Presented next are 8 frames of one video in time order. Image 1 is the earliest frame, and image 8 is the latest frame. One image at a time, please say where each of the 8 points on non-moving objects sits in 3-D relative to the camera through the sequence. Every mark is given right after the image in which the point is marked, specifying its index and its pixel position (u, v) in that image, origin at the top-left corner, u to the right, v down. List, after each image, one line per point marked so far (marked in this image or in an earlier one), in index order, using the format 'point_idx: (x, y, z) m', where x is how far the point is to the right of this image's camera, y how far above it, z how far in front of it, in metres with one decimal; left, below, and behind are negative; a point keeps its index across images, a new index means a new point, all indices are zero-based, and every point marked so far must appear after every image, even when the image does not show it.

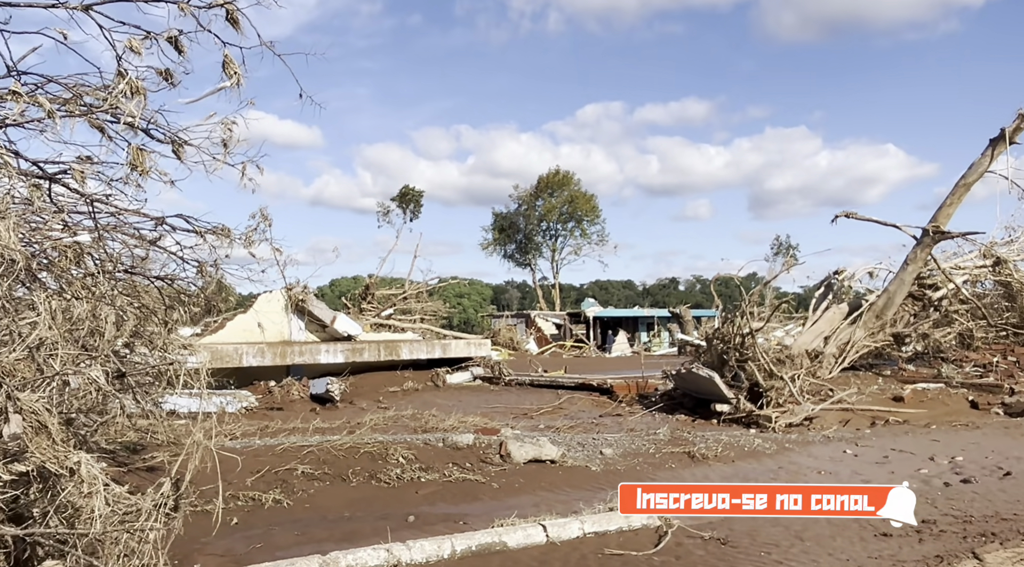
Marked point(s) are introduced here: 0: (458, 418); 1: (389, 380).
0: (-0.7, -1.7, +10.6) m
1: (-2.3, -1.8, +16.0) m
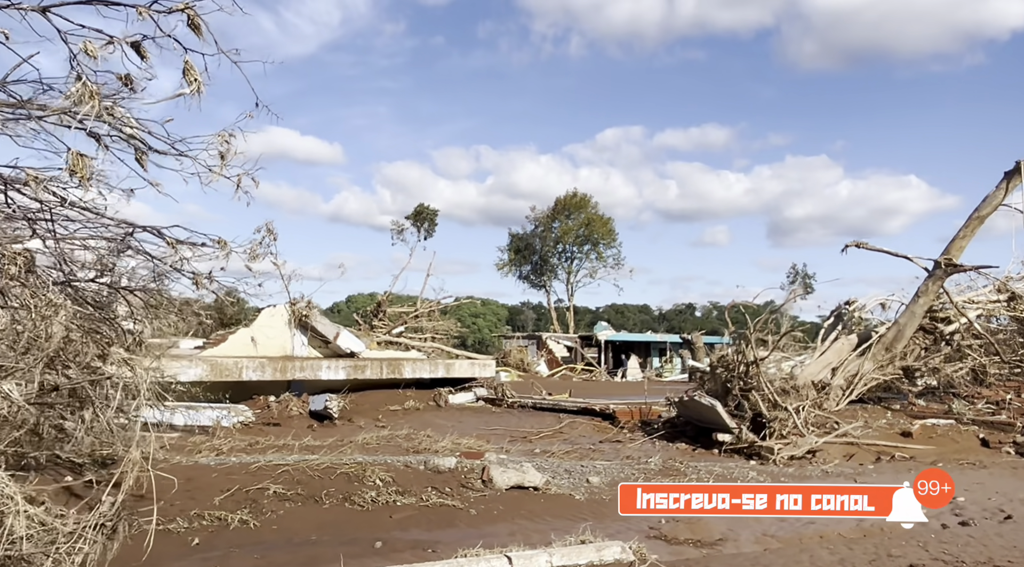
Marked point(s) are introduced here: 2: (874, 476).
0: (-0.8, -1.9, +10.4) m
1: (-2.2, -2.1, +15.9) m
2: (+3.4, -1.8, +8.2) m
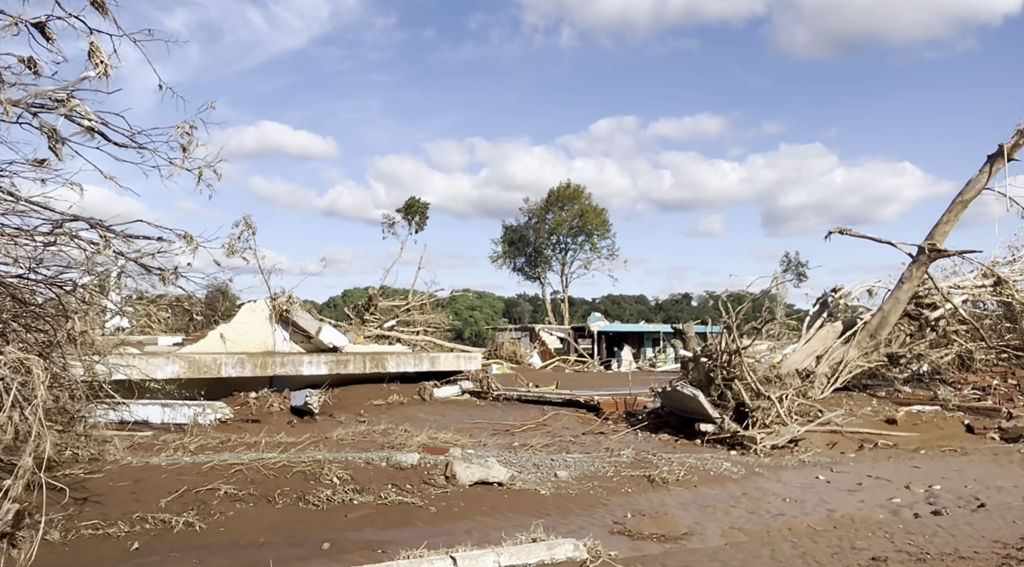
0: (-1.0, -1.8, +10.3) m
1: (-2.5, -2.0, +15.7) m
2: (+3.2, -1.7, +8.1) m
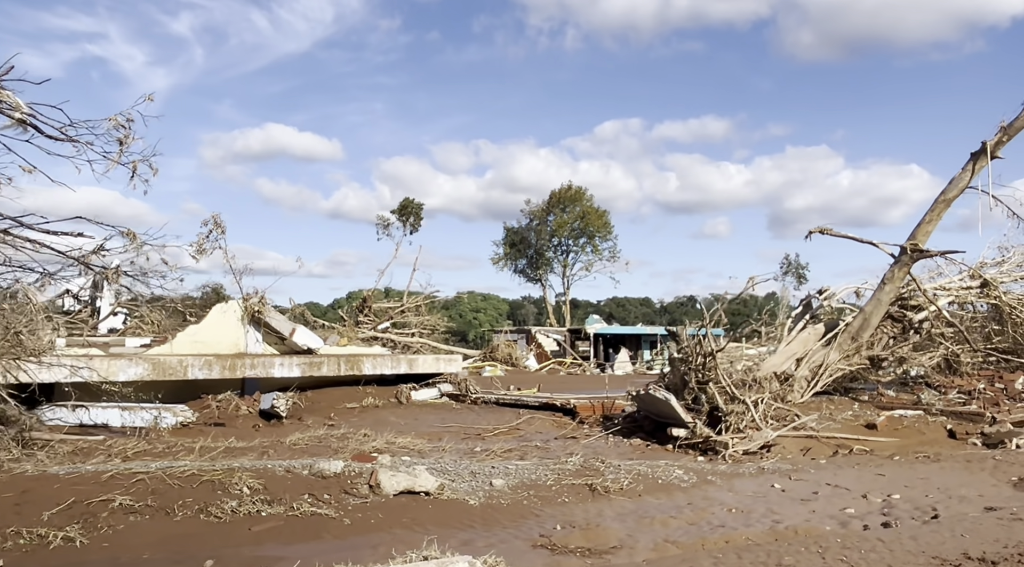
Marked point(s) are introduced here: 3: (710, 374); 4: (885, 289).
0: (-1.5, -1.8, +10.0) m
1: (-2.9, -2.0, +15.5) m
2: (+2.7, -1.7, +7.8) m
3: (+2.7, -1.2, +11.7) m
4: (+5.7, -0.1, +13.3) m
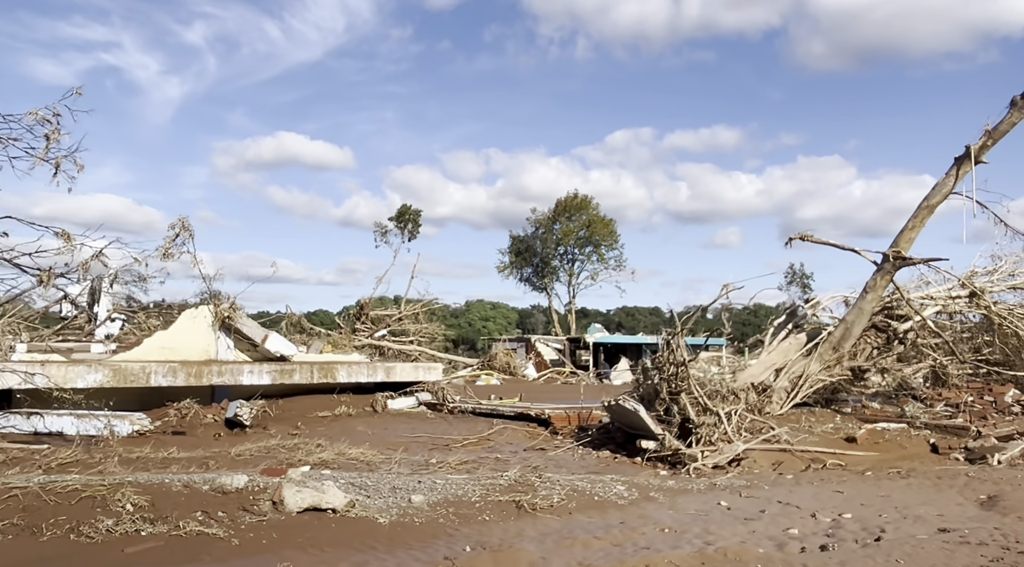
0: (-1.9, -1.9, +9.7) m
1: (-3.3, -2.1, +15.1) m
2: (+2.2, -1.8, +7.4) m
3: (+2.2, -1.3, +11.3) m
4: (+5.3, -0.2, +12.9) m
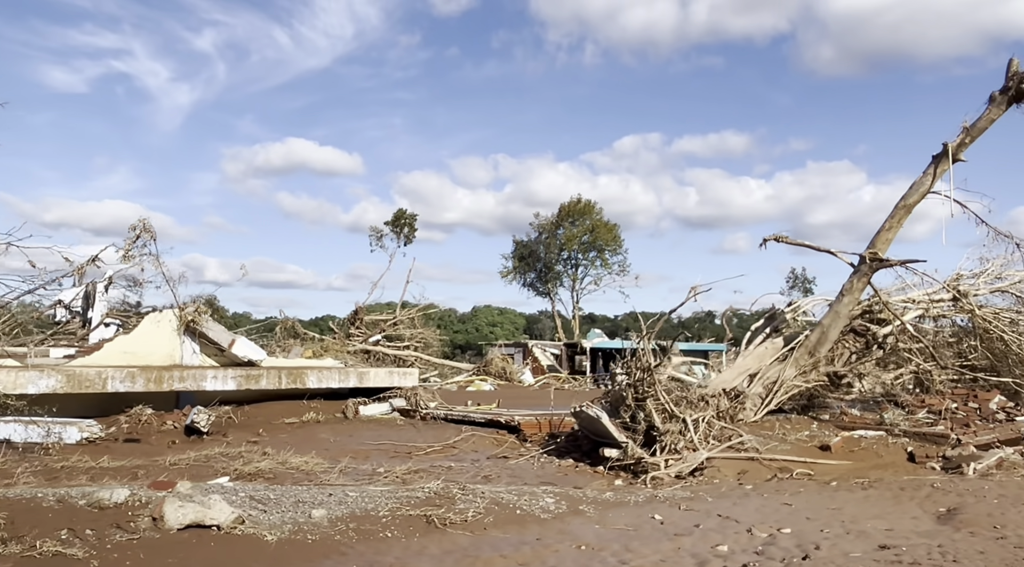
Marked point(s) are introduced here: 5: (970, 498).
0: (-2.4, -1.9, +9.3) m
1: (-3.8, -2.2, +14.8) m
2: (+1.7, -1.8, +7.1) m
3: (+1.7, -1.4, +11.0) m
4: (+4.8, -0.3, +12.5) m
5: (+3.9, -1.8, +7.4) m
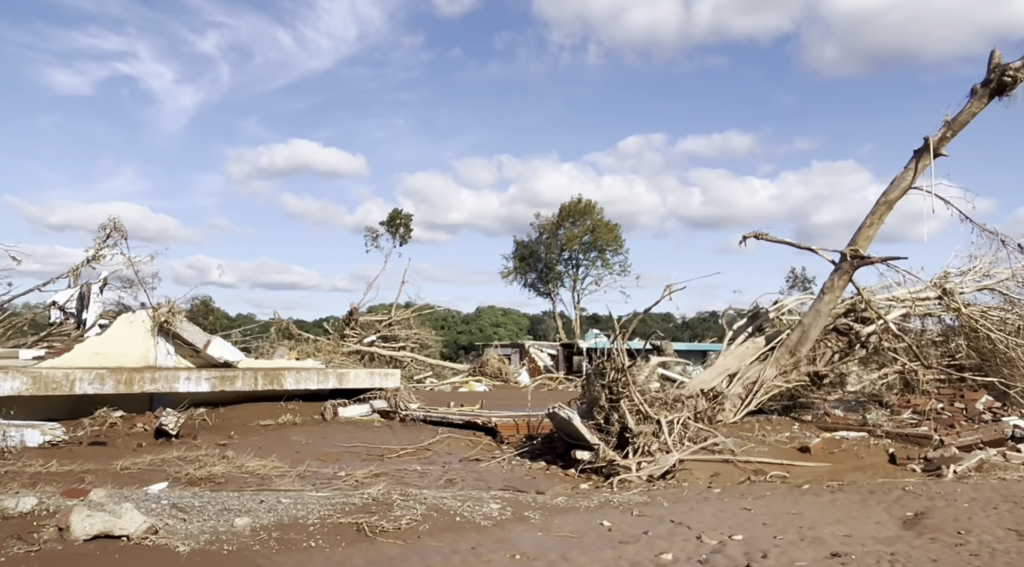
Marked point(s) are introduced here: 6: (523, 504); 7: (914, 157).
0: (-2.8, -1.9, +9.1) m
1: (-4.2, -2.2, +14.6) m
2: (+1.3, -1.7, +6.8) m
3: (+1.3, -1.3, +10.7) m
4: (+4.4, -0.2, +12.2) m
5: (+3.6, -1.8, +7.2) m
6: (+0.1, -1.6, +6.3) m
7: (+5.3, +1.7, +11.4) m
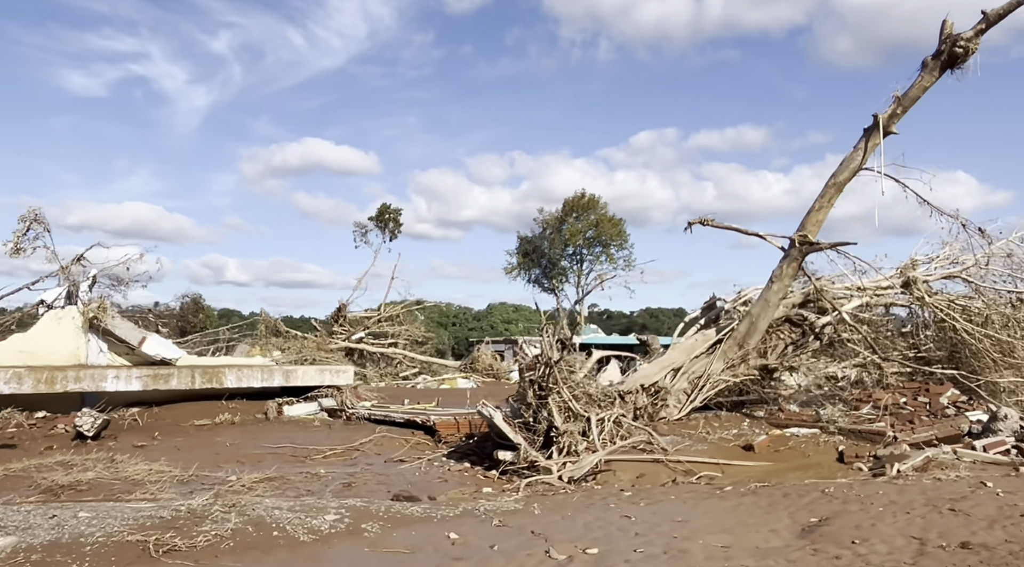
0: (-3.8, -1.8, +8.5) m
1: (-5.0, -2.1, +14.0) m
2: (+0.4, -1.6, +6.2) m
3: (+0.4, -1.2, +10.1) m
4: (+3.5, -0.1, +11.6) m
5: (+2.6, -1.7, +6.5) m
6: (-0.9, -1.5, +5.6) m
7: (+4.4, +1.8, +10.7) m
